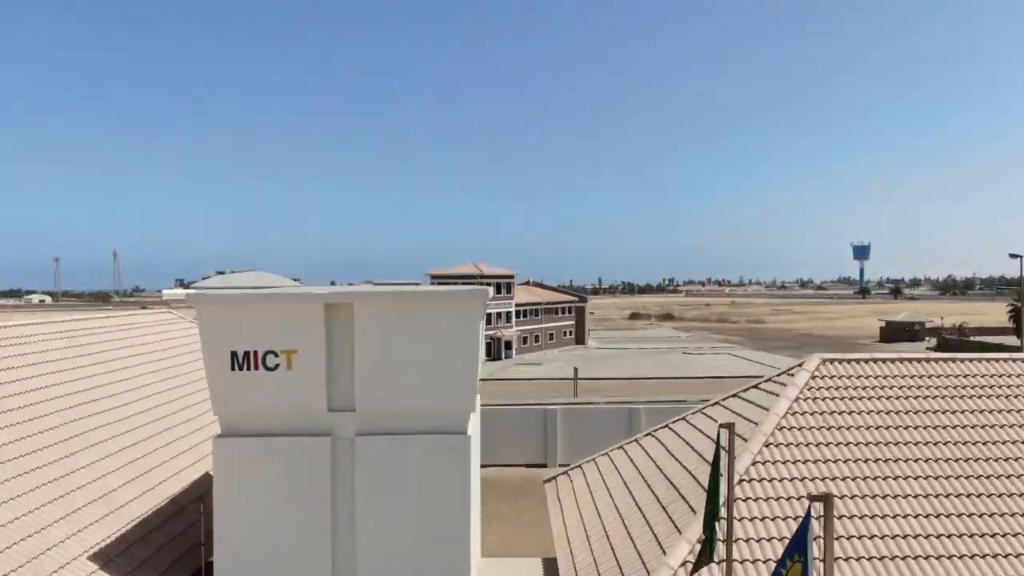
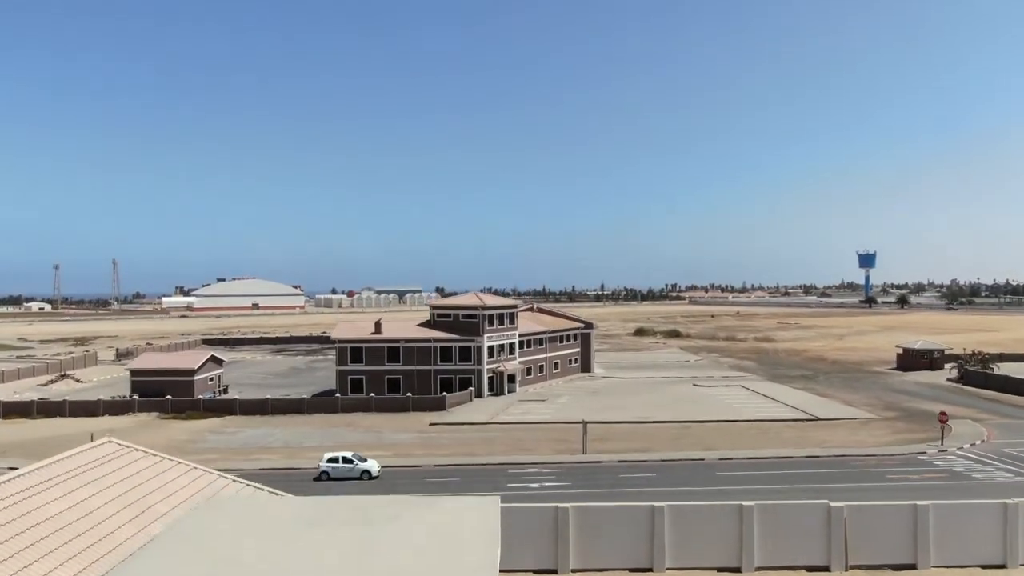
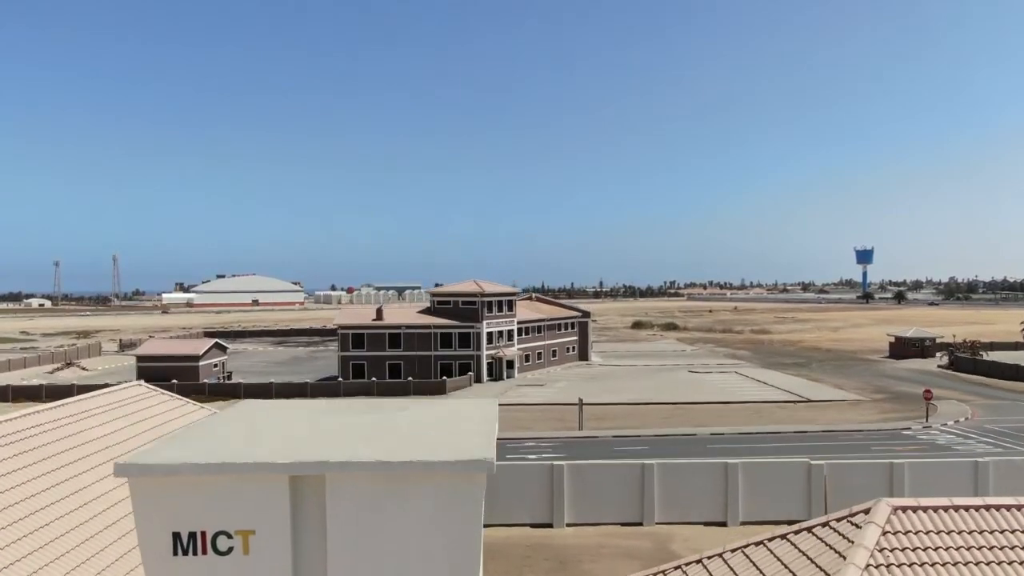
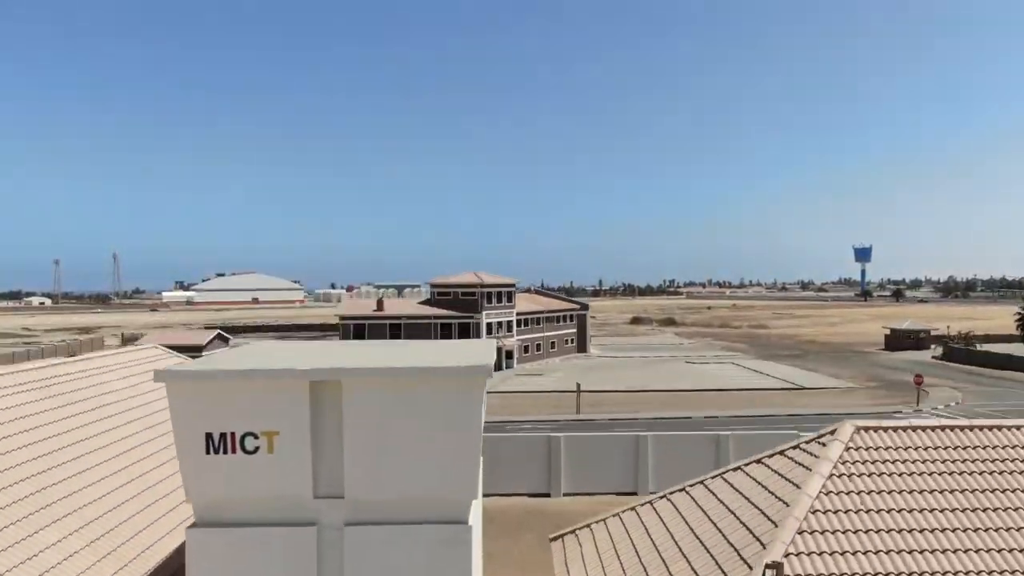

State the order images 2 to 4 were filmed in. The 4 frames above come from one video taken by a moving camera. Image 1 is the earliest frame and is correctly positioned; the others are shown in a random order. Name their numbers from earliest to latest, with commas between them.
4, 3, 2
